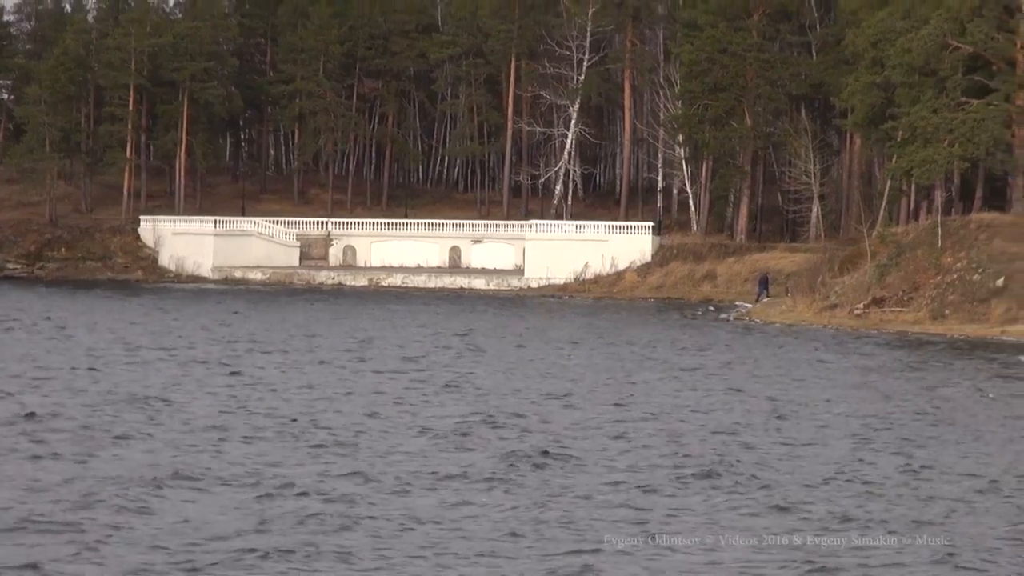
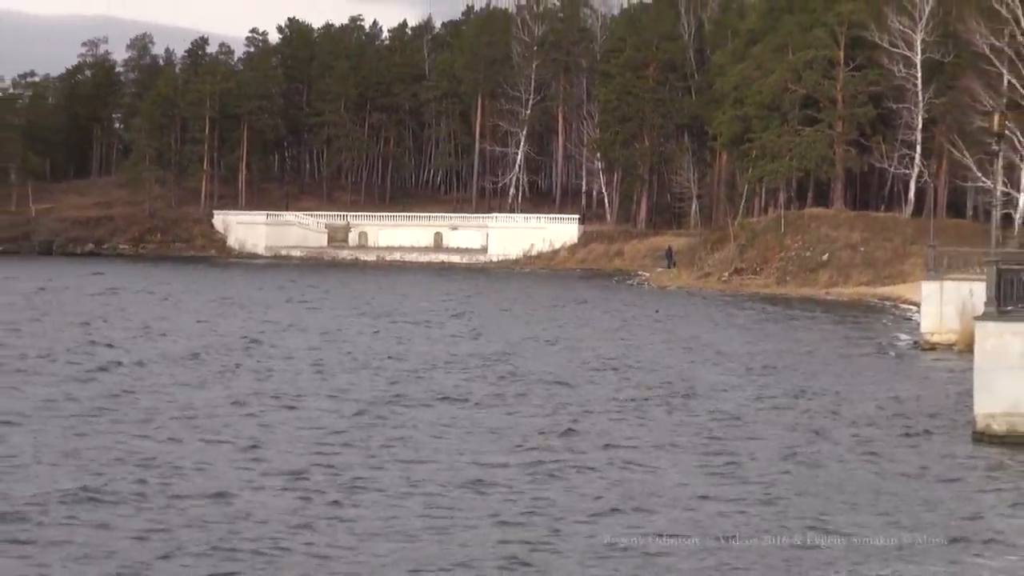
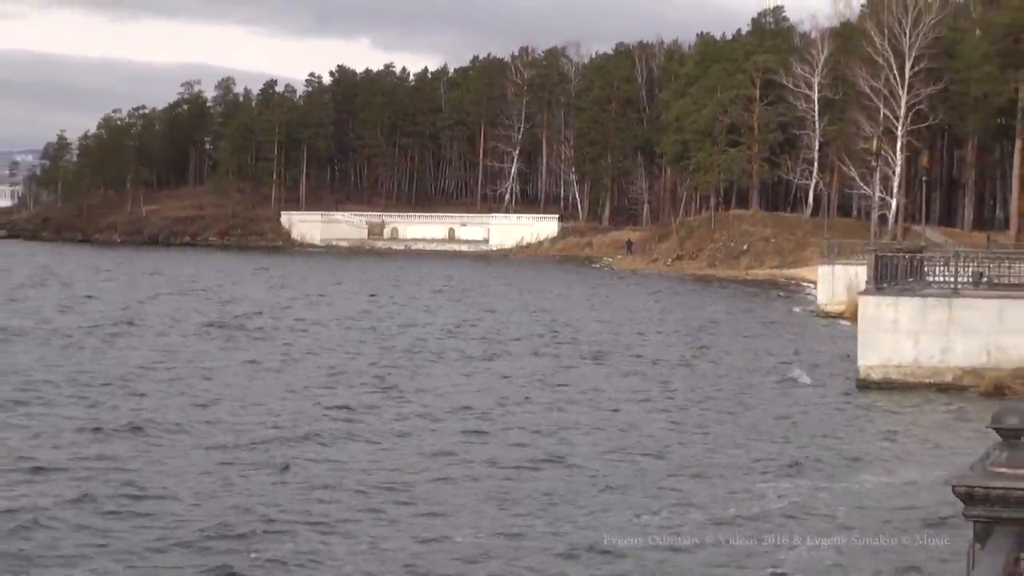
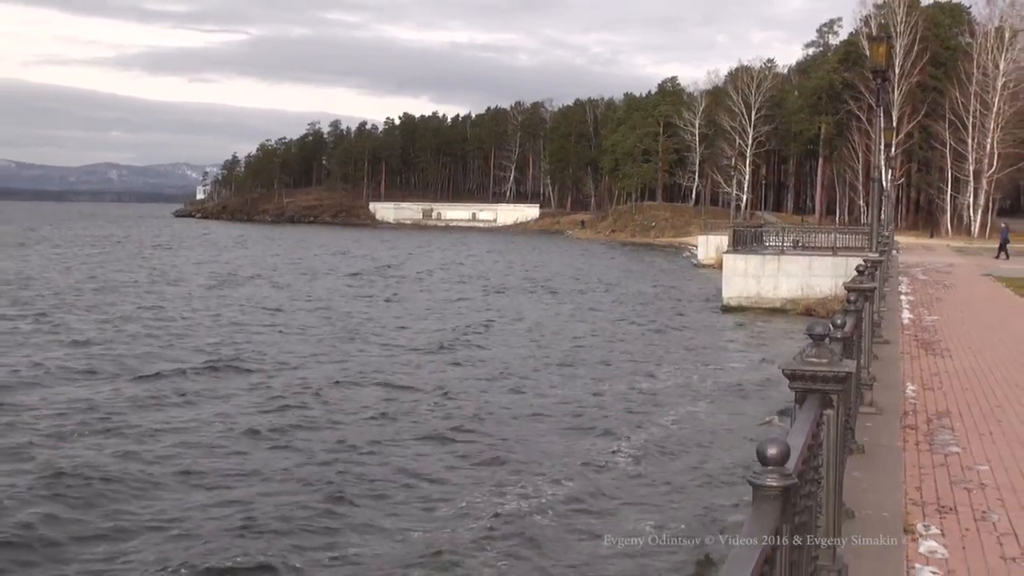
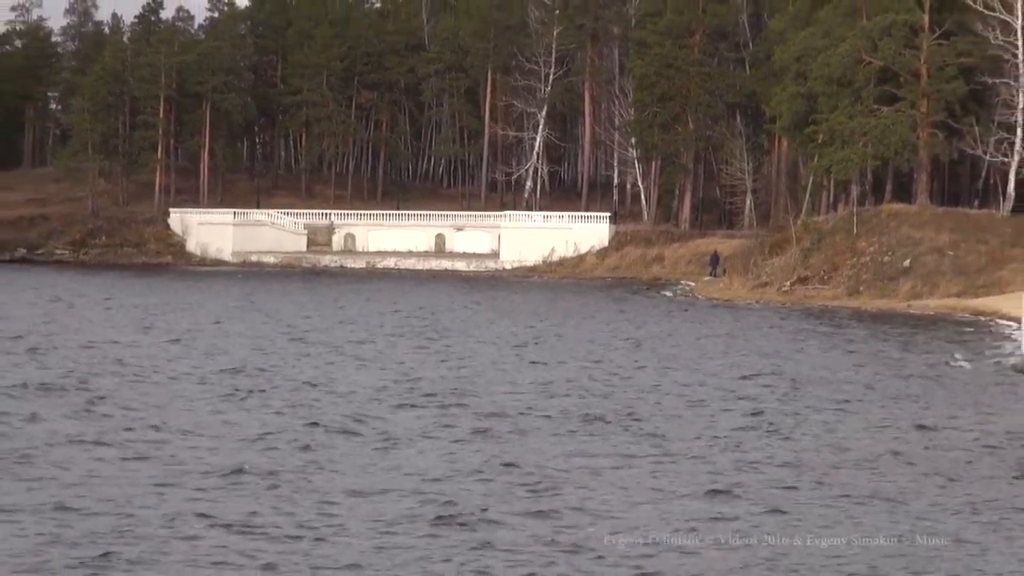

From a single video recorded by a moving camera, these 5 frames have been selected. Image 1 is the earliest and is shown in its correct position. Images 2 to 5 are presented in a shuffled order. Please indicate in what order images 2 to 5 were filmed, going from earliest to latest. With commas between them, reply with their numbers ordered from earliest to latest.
5, 2, 3, 4
